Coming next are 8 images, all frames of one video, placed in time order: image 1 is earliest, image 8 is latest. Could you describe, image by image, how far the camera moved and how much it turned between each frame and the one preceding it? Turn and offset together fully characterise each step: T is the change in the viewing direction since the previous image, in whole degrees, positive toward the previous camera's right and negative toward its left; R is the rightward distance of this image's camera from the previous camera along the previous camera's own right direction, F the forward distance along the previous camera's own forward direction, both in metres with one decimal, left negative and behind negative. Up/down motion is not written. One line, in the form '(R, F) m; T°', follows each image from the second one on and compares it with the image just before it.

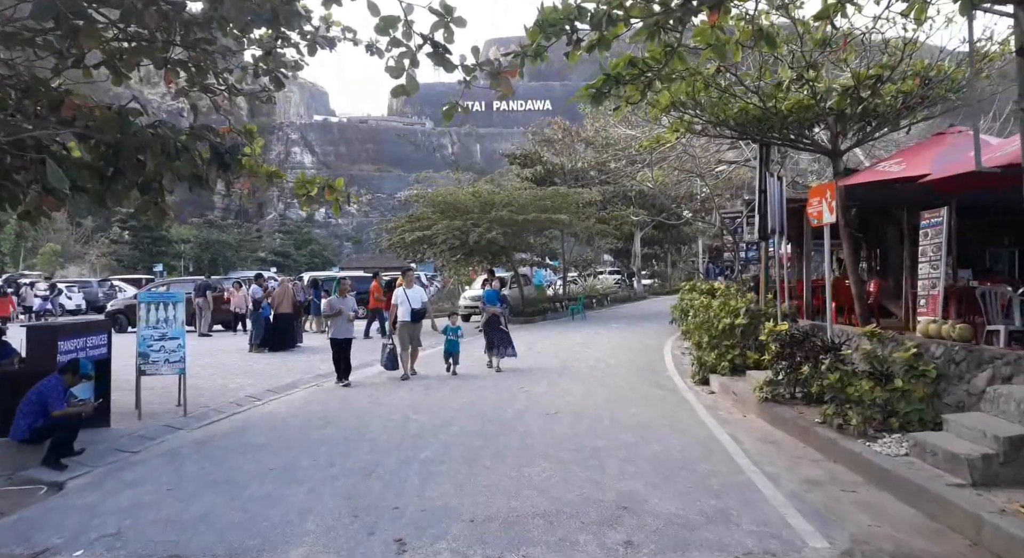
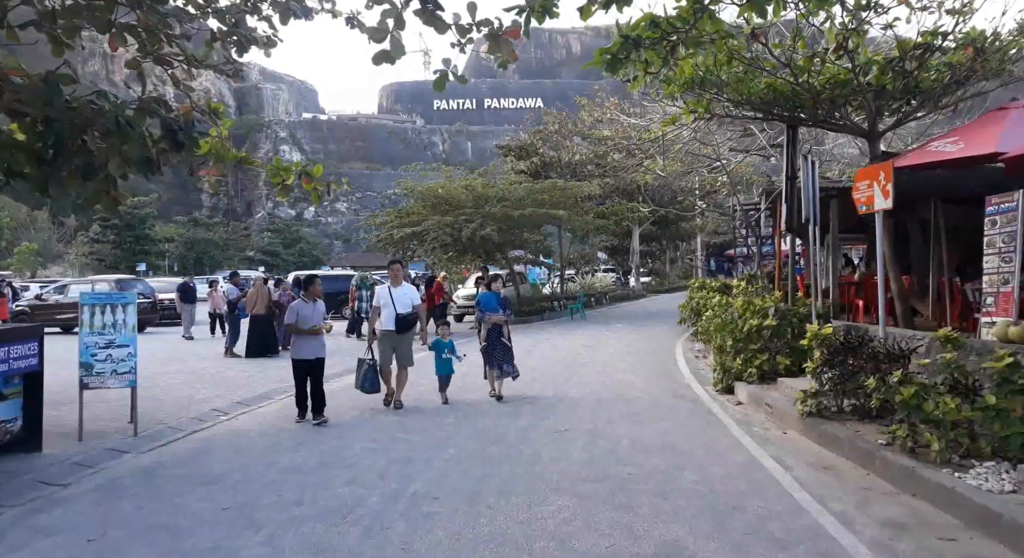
(-0.1, +1.3) m; +1°
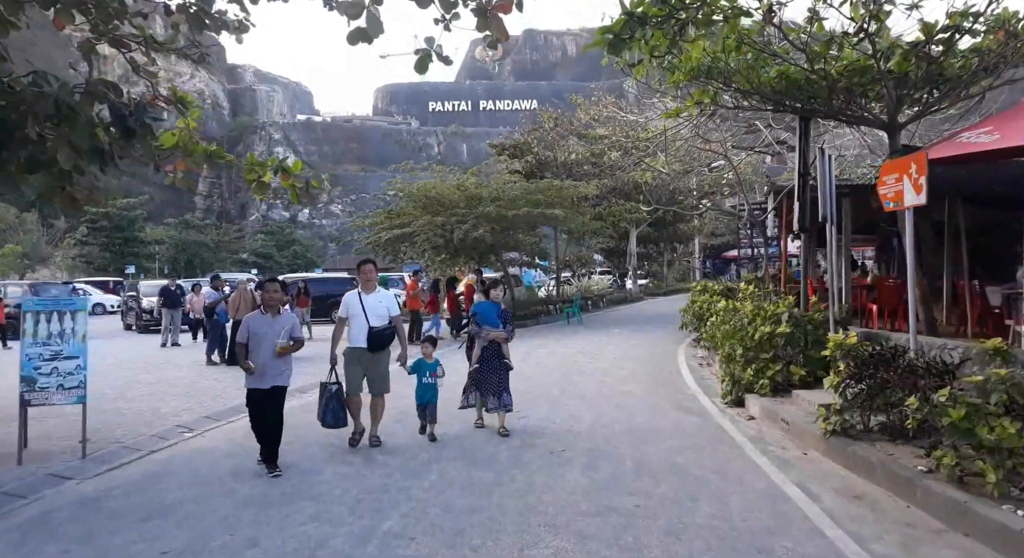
(0.0, +0.8) m; 0°
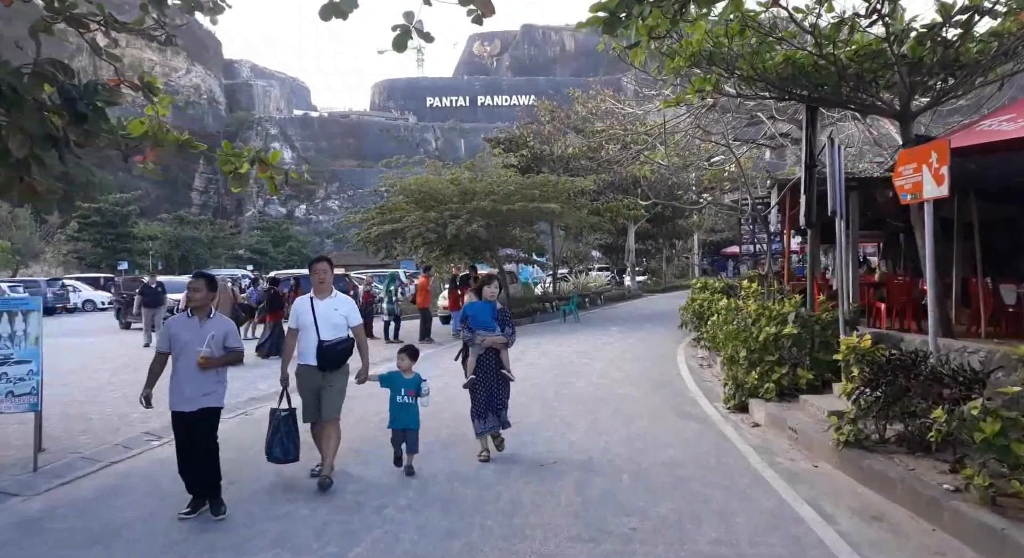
(+0.1, +0.6) m; 0°
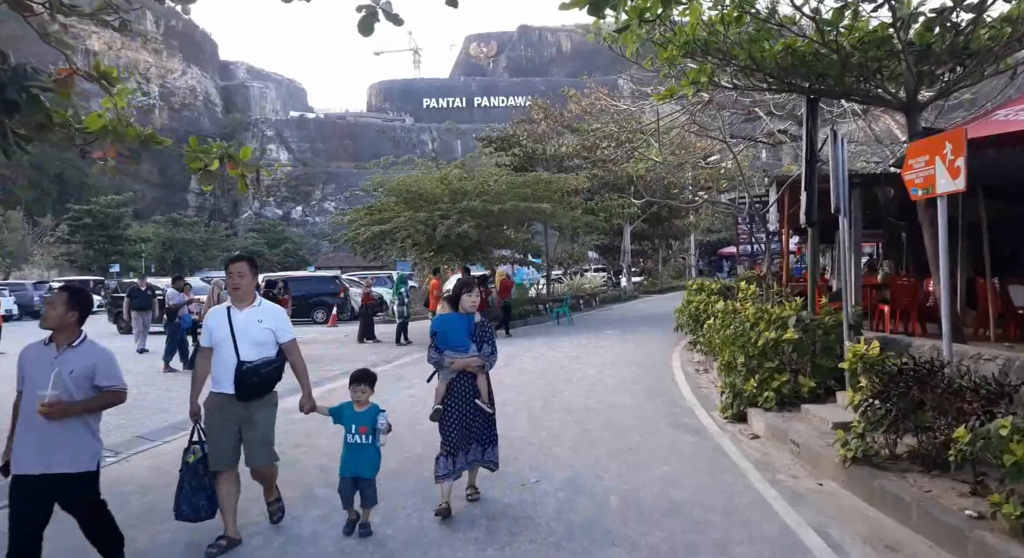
(+0.2, +0.6) m; 0°
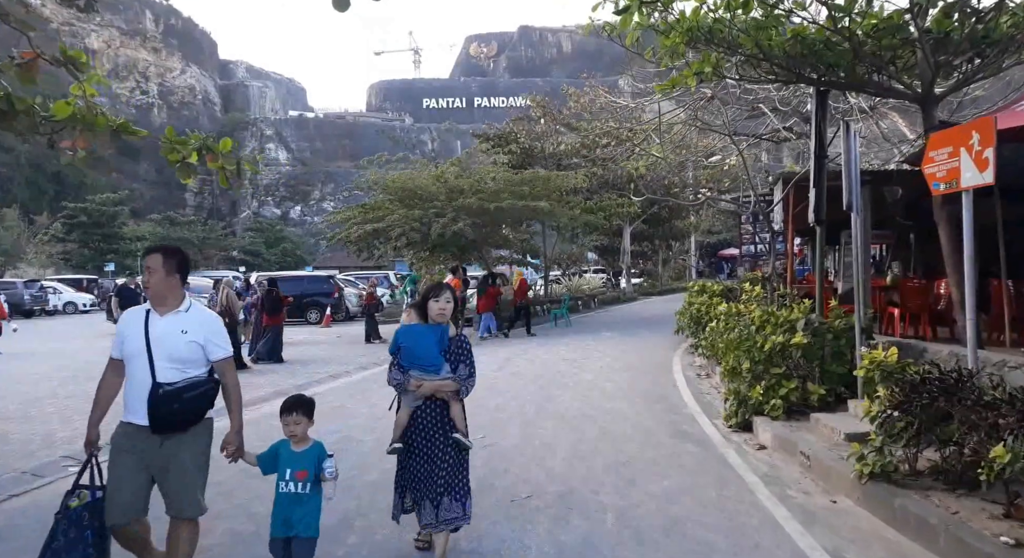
(+0.1, +0.5) m; 0°
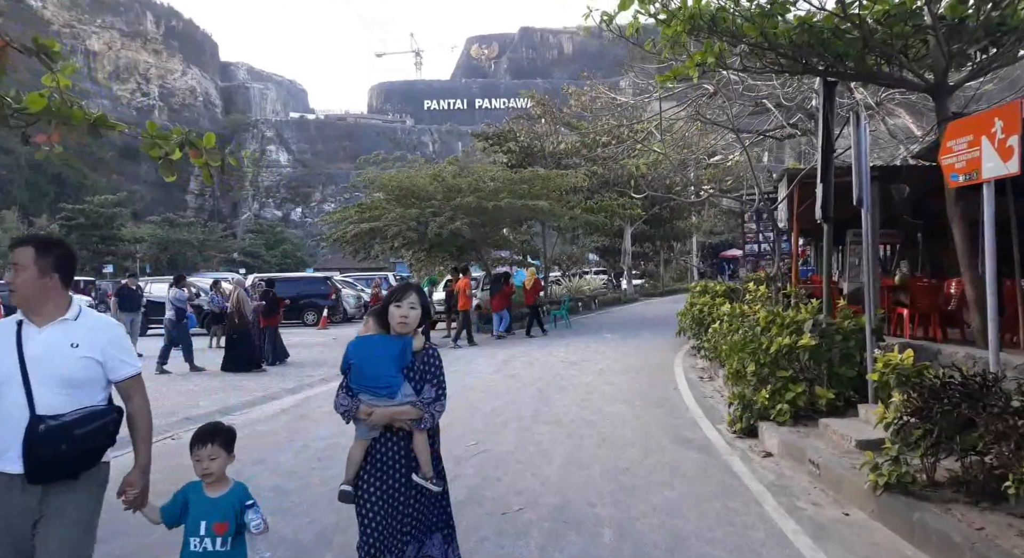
(+0.1, +0.4) m; 0°
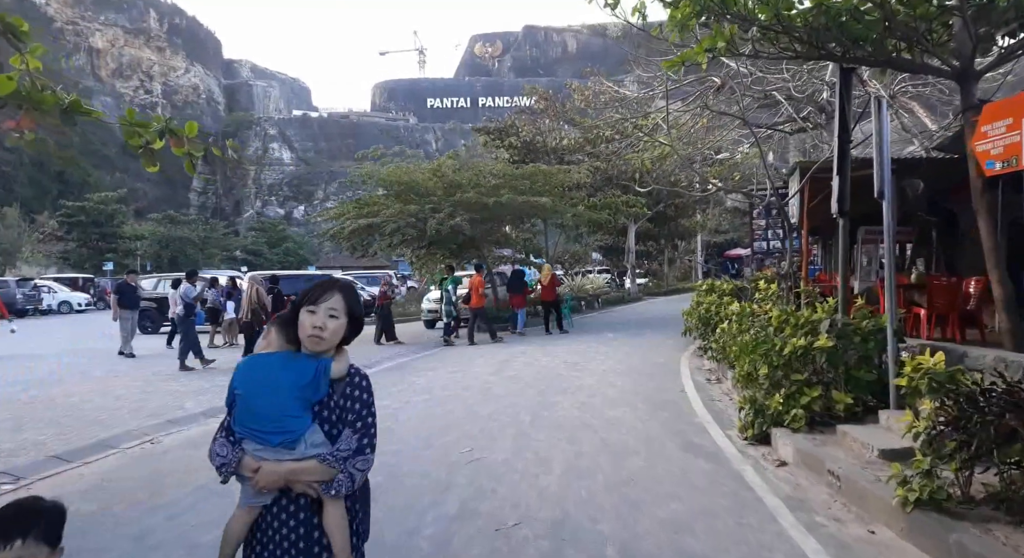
(+0.1, +0.5) m; 0°
